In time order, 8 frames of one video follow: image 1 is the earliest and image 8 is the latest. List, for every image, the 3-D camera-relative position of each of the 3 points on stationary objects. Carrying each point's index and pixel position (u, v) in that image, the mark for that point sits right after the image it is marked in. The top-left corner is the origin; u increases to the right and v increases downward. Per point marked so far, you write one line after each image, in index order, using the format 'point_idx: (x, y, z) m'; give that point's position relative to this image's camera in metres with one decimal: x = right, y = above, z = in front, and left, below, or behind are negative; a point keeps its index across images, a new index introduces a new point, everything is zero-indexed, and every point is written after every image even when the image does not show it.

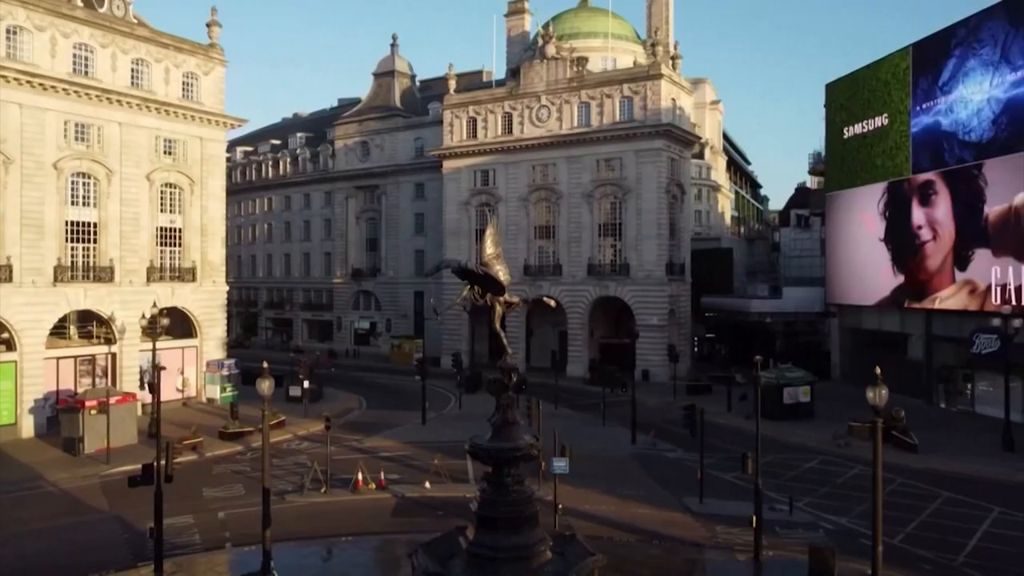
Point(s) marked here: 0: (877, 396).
0: (+7.7, -2.3, +17.5) m
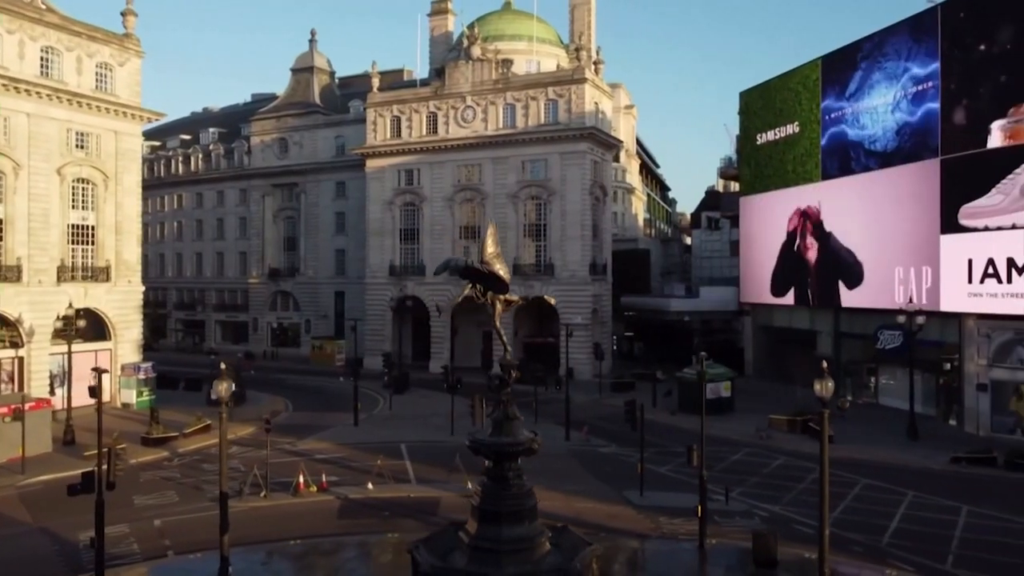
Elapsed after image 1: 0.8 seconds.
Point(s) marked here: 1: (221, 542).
0: (+7.1, -2.3, +18.7) m
1: (-7.0, -6.1, +19.7) m
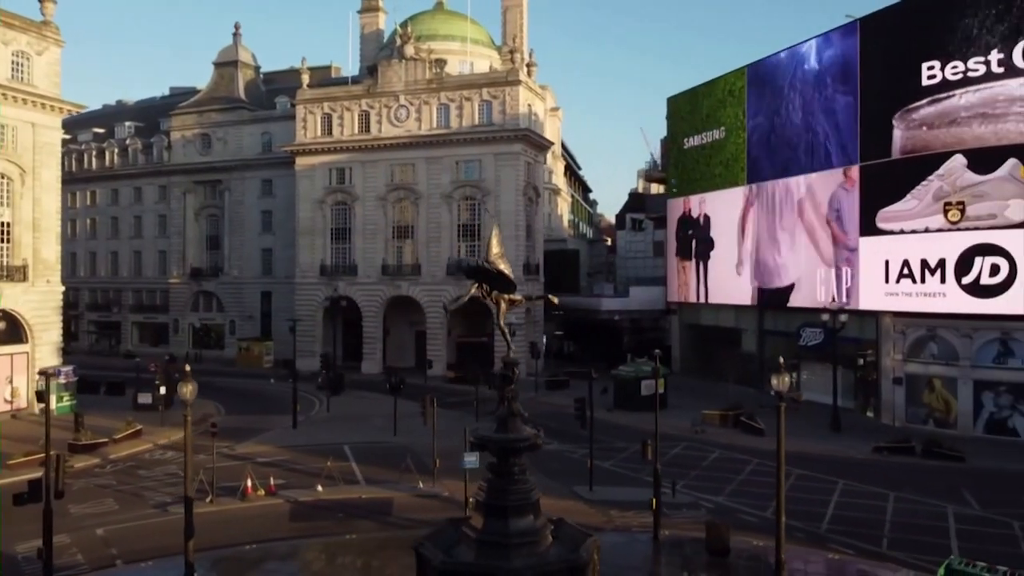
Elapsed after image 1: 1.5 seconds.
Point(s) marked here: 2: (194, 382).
0: (+6.4, -2.3, +19.7) m
1: (-7.7, -6.1, +19.2) m
2: (-7.6, -2.3, +19.5) m
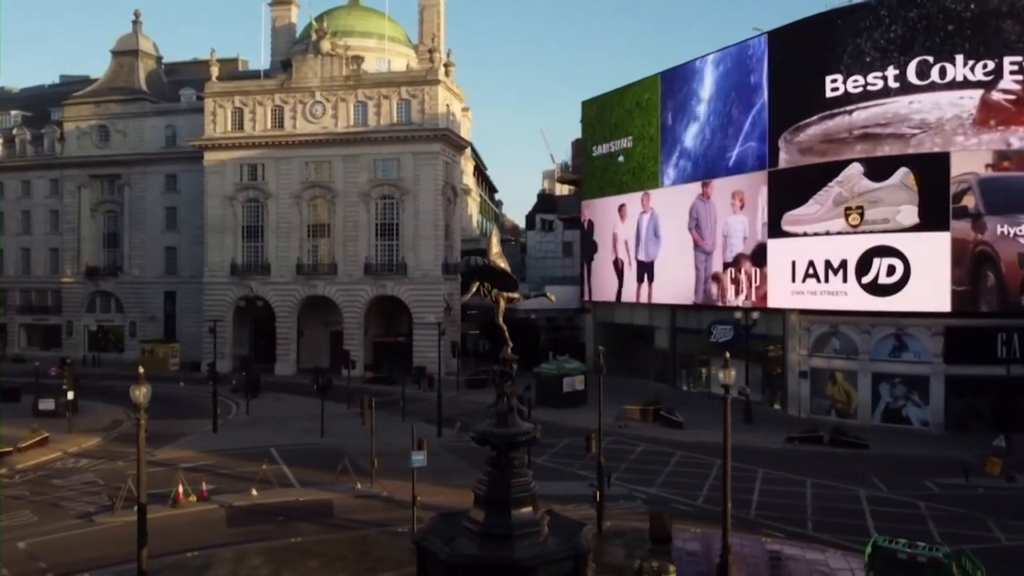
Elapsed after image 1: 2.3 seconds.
0: (+5.5, -2.2, +20.8) m
1: (-8.5, -6.1, +18.5) m
2: (-8.4, -2.2, +18.8) m
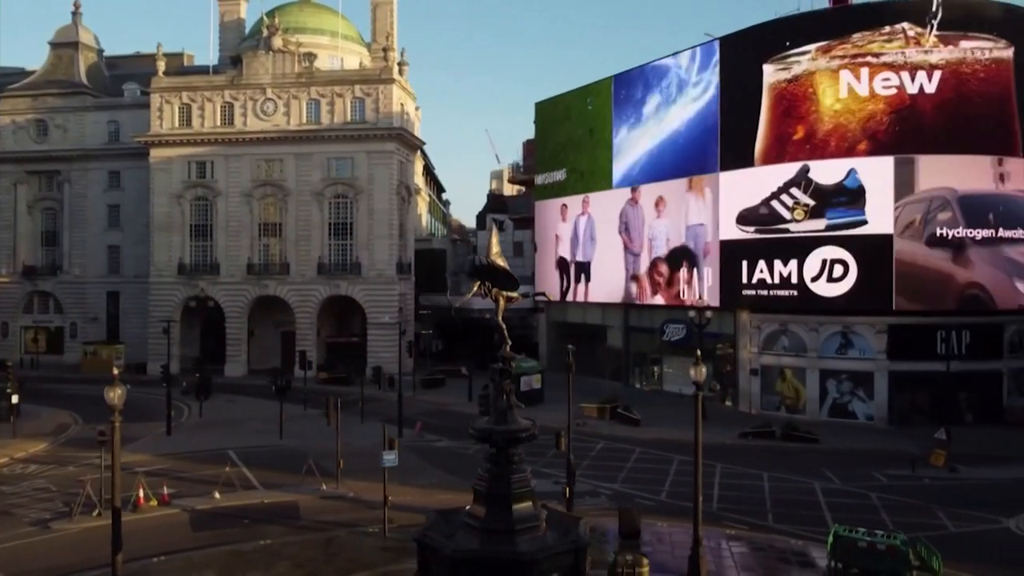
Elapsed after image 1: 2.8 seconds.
0: (+4.9, -2.2, +21.4) m
1: (-8.9, -6.1, +18.2) m
2: (-8.8, -2.2, +18.4) m
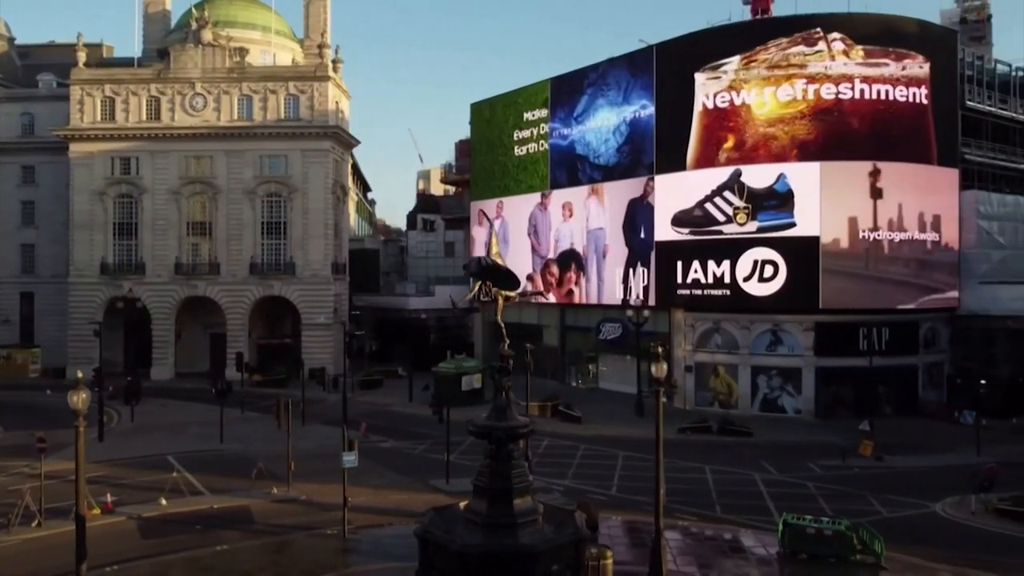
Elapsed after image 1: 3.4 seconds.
0: (+4.0, -2.2, +22.1) m
1: (-9.3, -6.1, +17.6) m
2: (-9.3, -2.2, +17.8) m
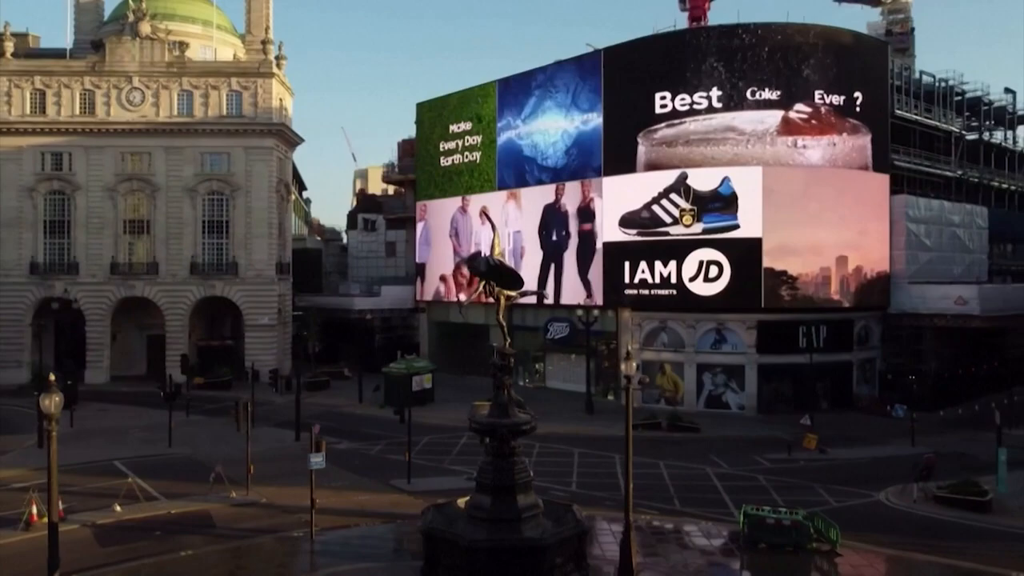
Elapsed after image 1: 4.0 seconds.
0: (+3.3, -2.2, +22.7) m
1: (-9.6, -6.1, +17.0) m
2: (-9.6, -2.2, +17.3) m
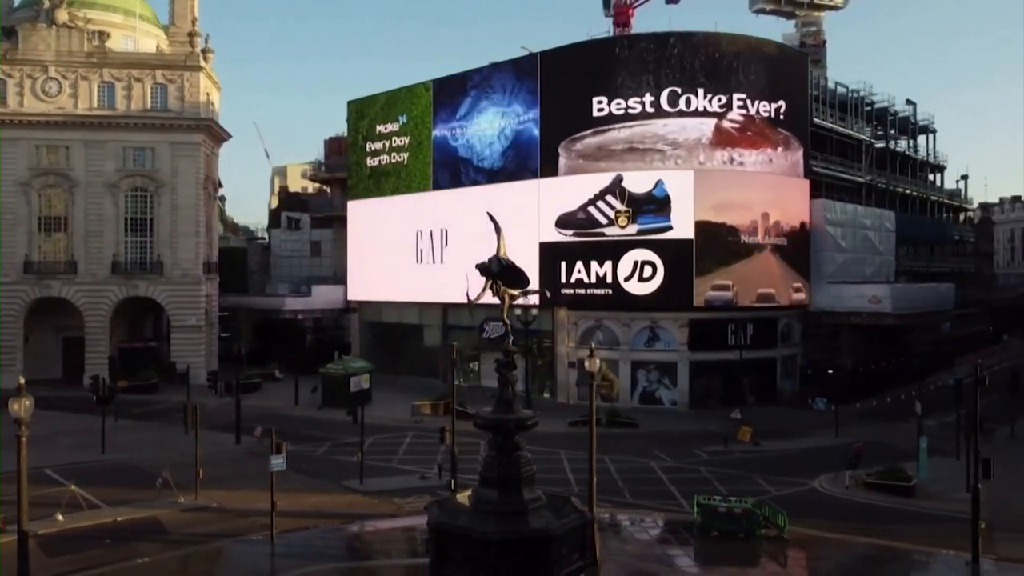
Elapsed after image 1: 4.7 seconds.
0: (+2.4, -2.2, +23.4) m
1: (-9.9, -6.1, +16.4) m
2: (-9.9, -2.2, +16.6) m
